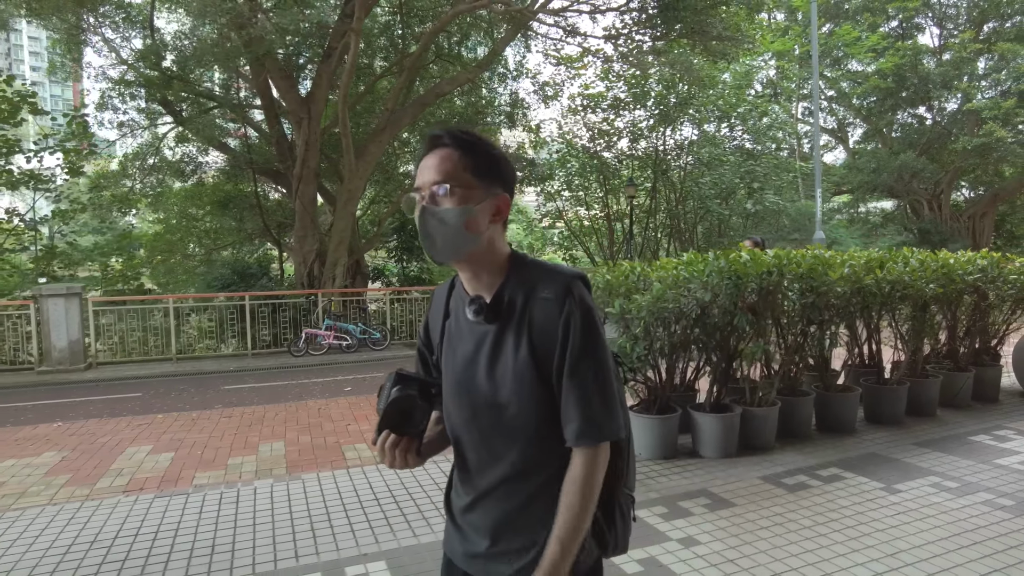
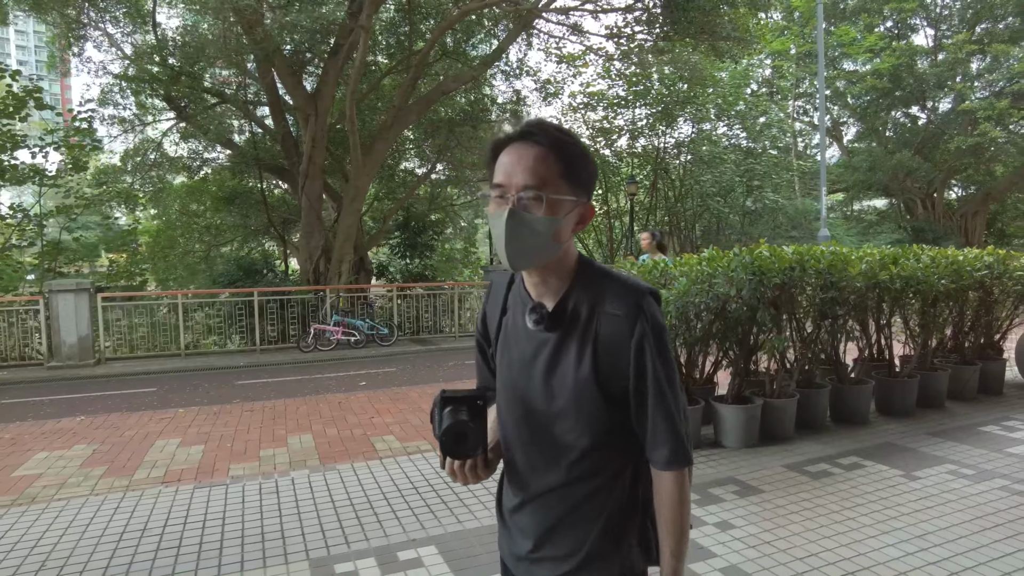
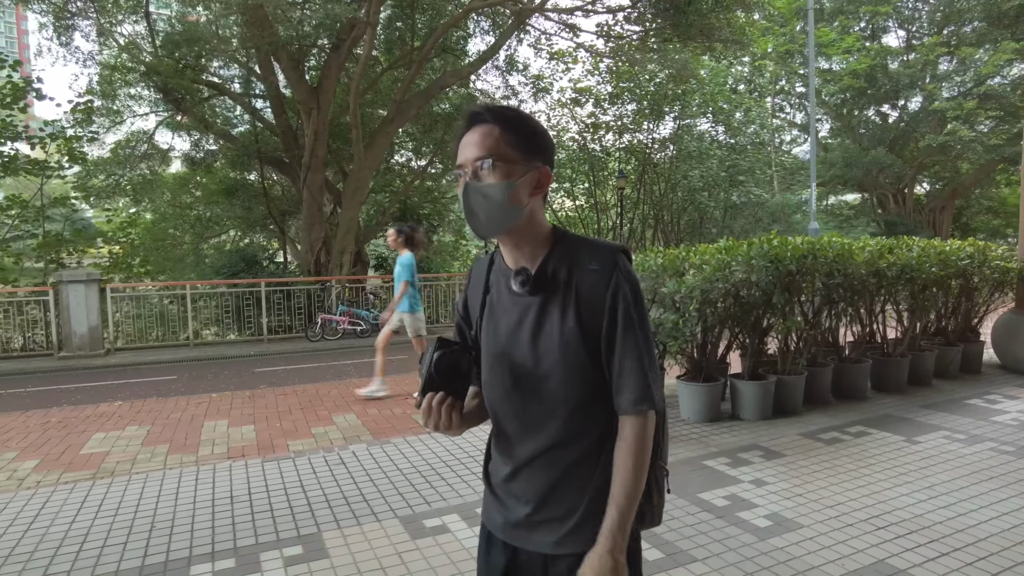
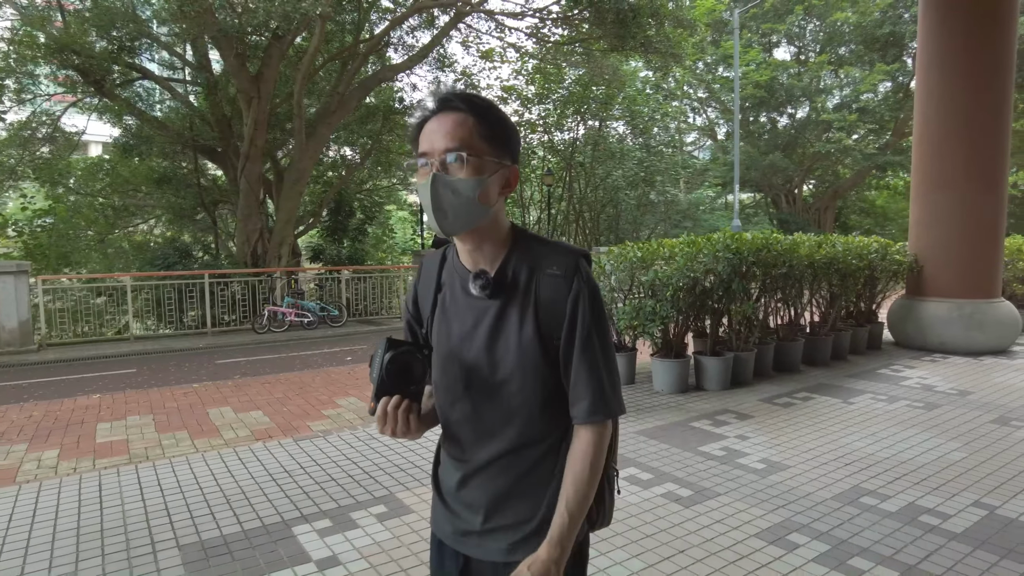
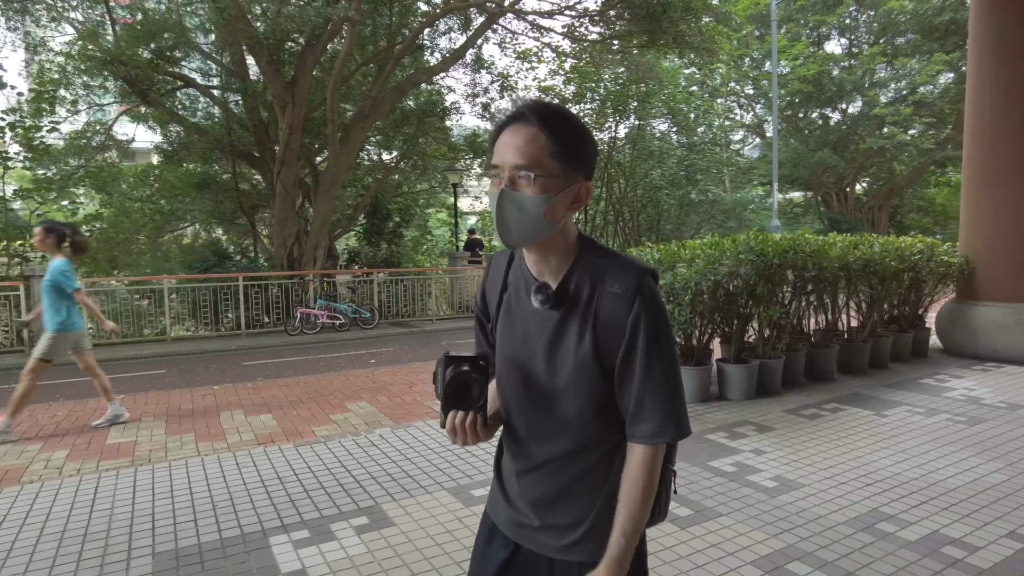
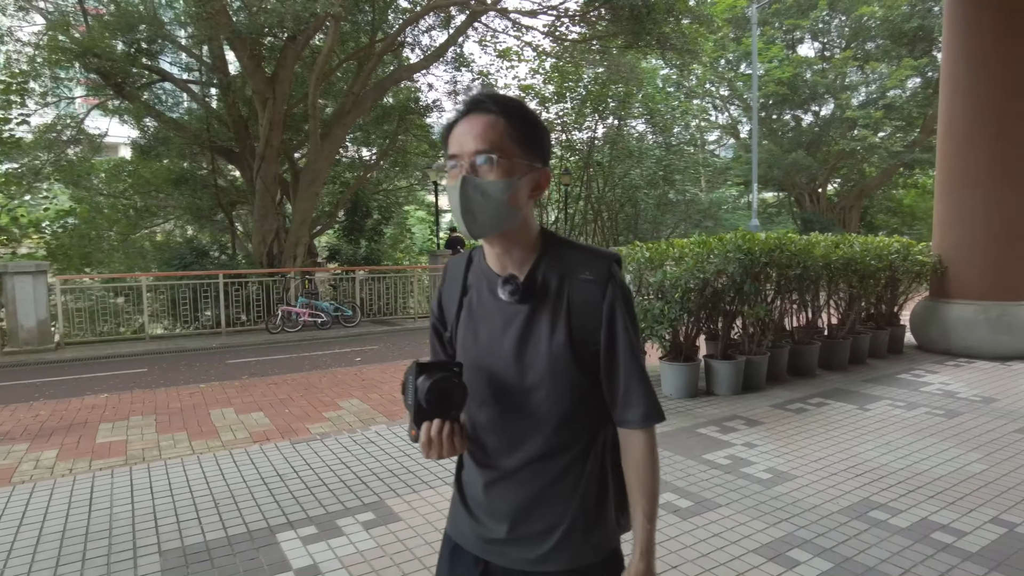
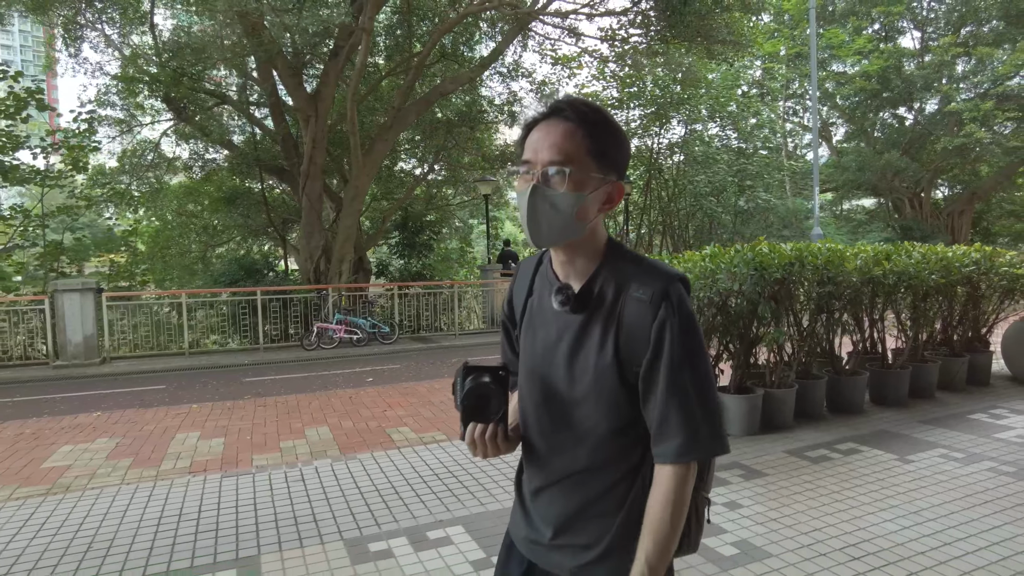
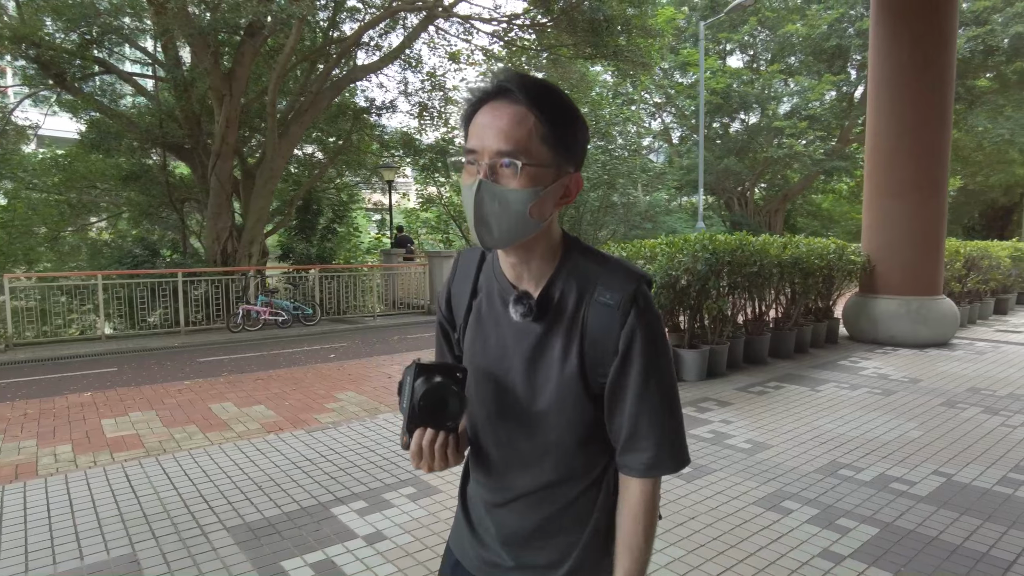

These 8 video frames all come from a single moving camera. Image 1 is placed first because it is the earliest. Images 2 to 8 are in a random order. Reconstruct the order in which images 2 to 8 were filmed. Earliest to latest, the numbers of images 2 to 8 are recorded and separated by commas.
2, 7, 3, 5, 6, 4, 8
